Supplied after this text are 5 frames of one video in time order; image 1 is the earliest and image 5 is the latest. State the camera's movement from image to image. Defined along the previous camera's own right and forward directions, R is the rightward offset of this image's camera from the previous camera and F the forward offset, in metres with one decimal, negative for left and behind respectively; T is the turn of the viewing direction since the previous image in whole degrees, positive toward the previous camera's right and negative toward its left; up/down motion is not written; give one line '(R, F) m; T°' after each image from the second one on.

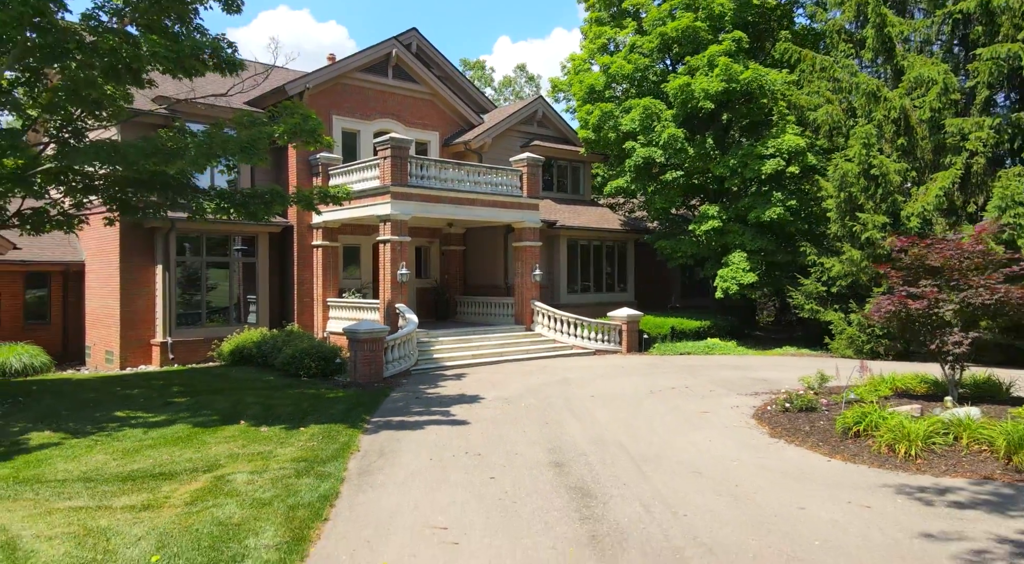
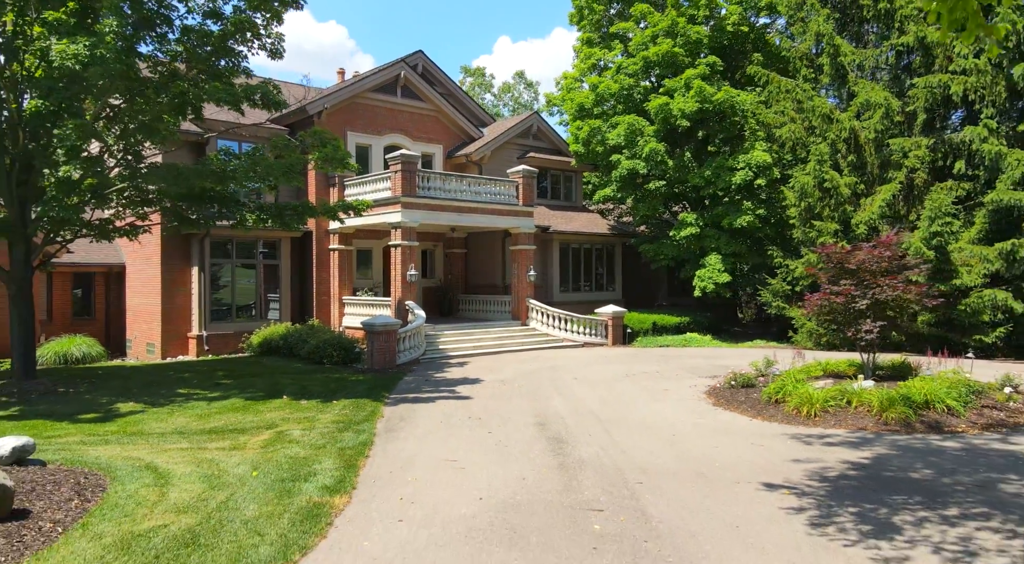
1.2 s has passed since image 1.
(+0.1, -2.0) m; 0°
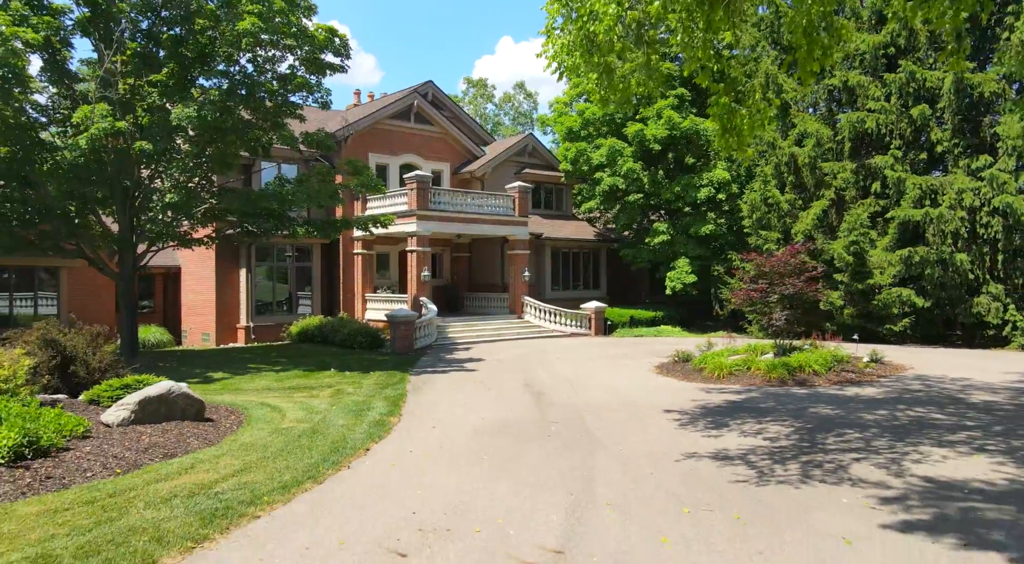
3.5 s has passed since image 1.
(+0.2, -3.4) m; 0°
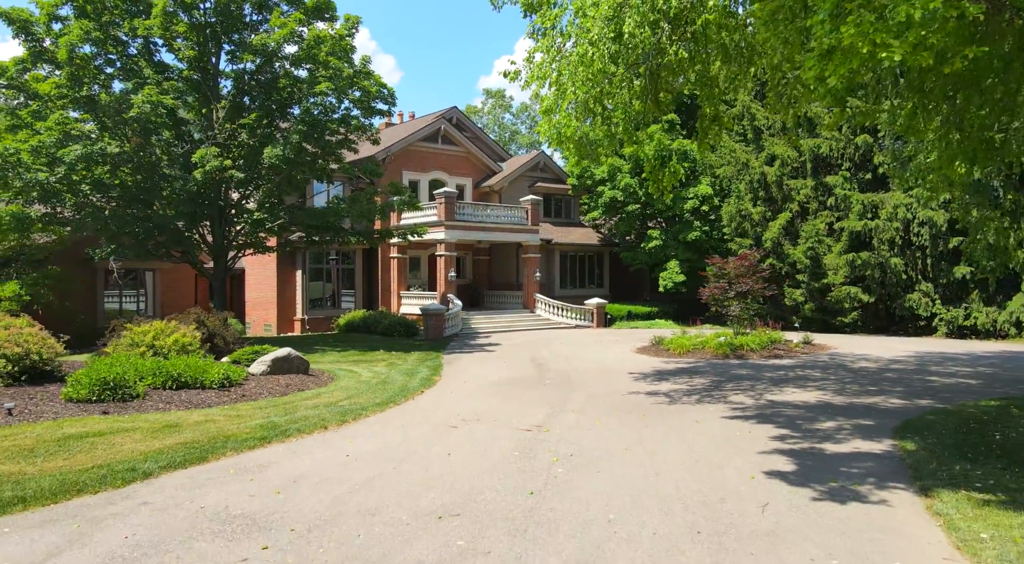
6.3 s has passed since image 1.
(+0.2, -3.8) m; -2°
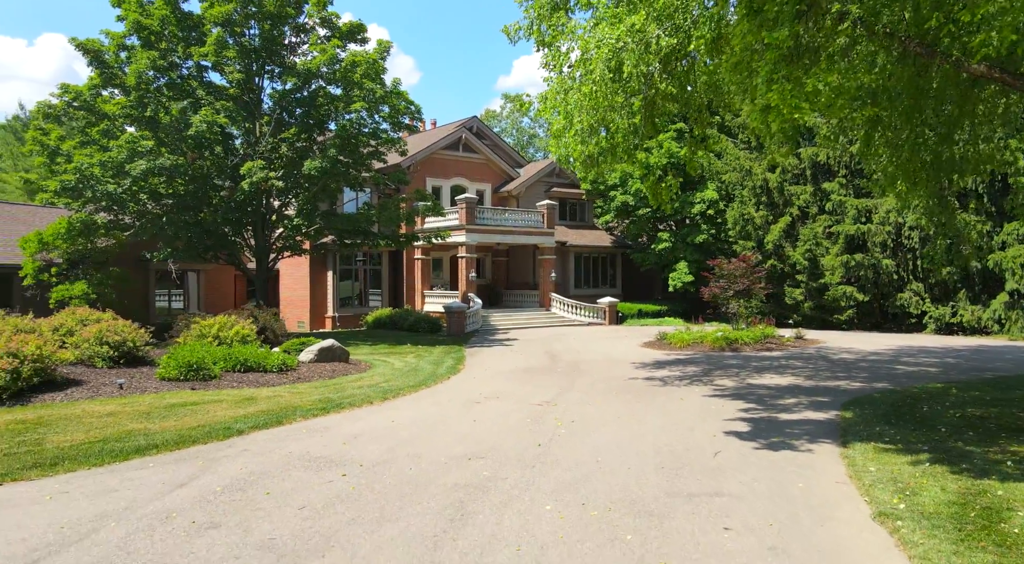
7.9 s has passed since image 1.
(+0.1, -1.7) m; -2°
